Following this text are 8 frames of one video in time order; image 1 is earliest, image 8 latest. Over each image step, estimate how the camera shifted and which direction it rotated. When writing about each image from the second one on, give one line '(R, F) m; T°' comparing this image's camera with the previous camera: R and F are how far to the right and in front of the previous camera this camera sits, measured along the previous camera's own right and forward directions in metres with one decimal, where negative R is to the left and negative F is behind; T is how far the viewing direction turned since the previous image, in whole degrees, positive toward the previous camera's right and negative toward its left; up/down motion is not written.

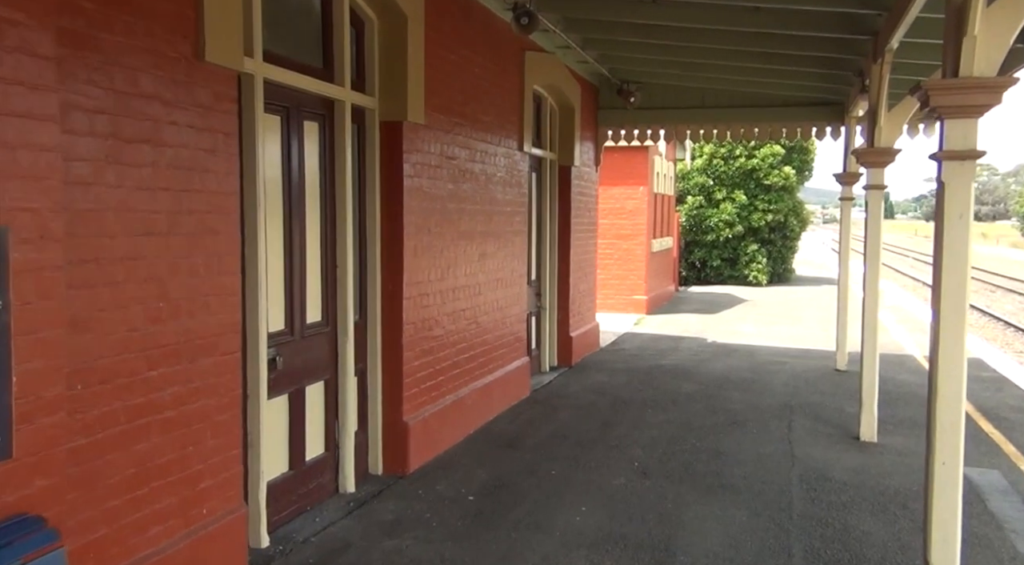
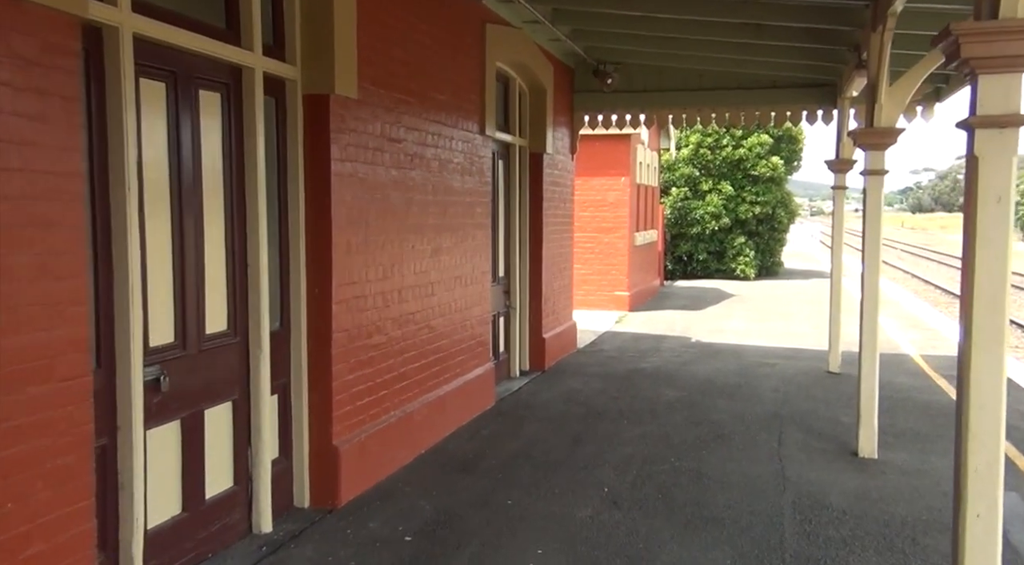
(+0.2, +0.8) m; +1°
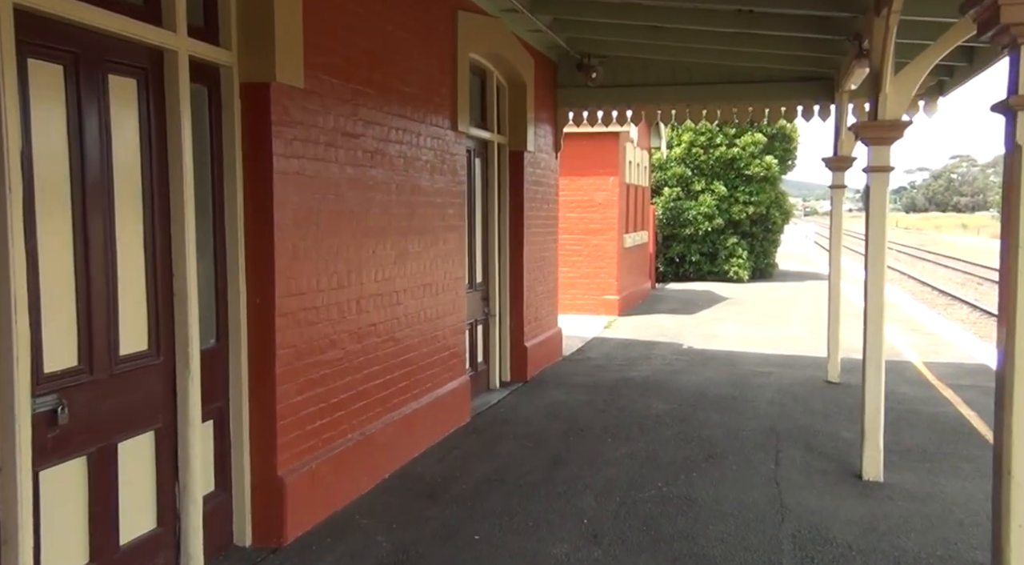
(+0.1, +0.5) m; 0°
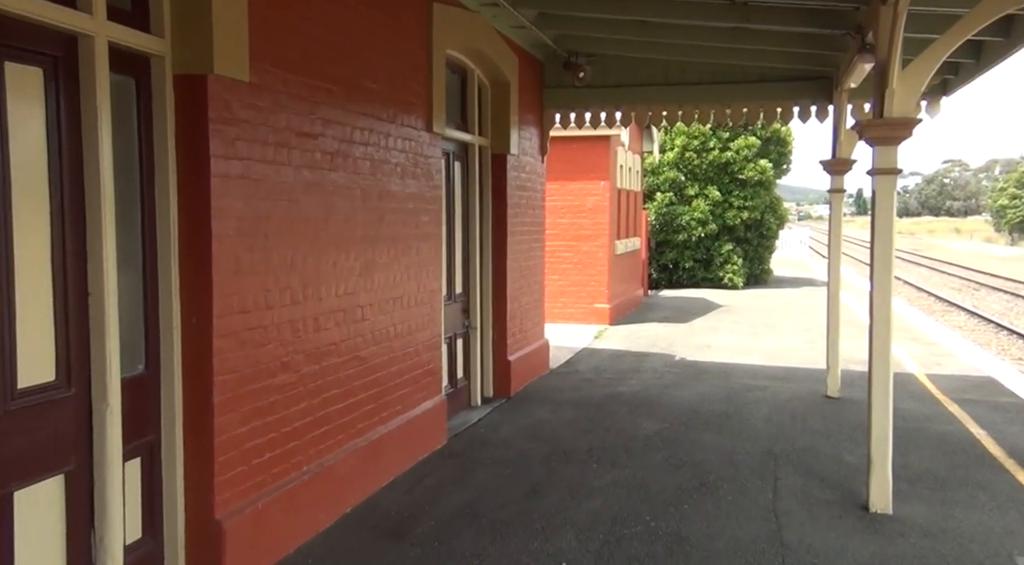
(+0.1, +0.5) m; 0°
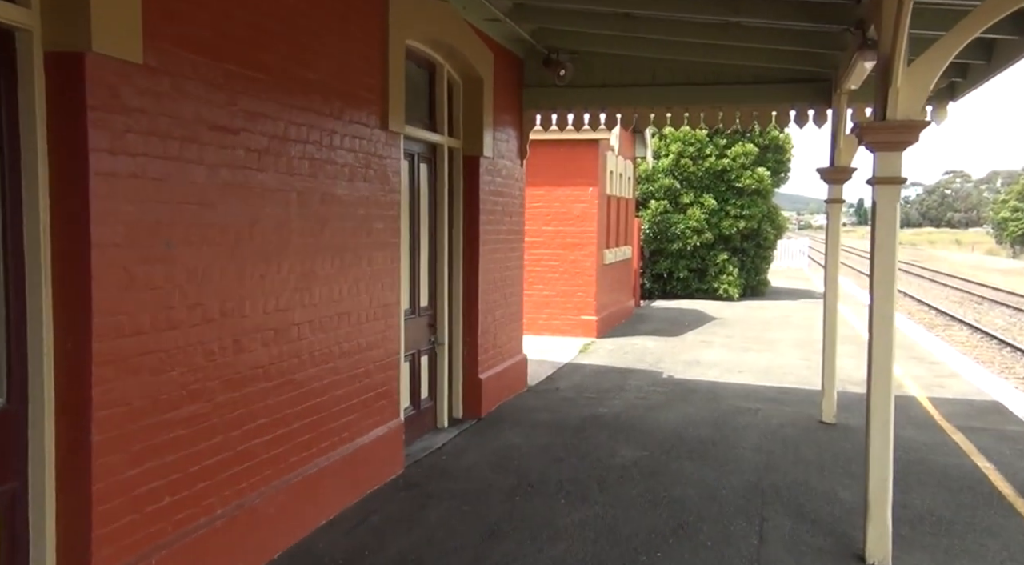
(+0.2, +0.6) m; 0°
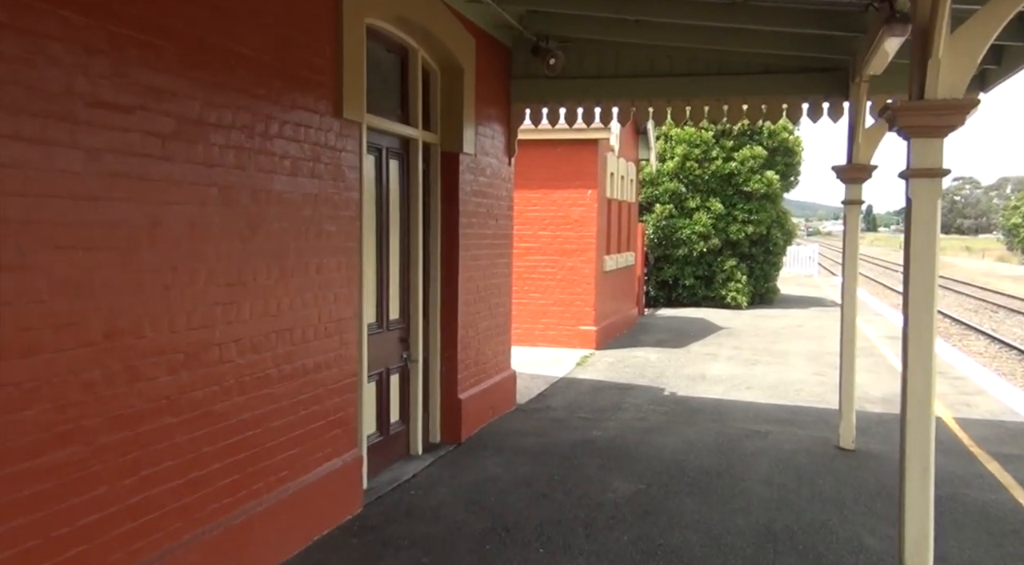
(+0.2, +0.8) m; -1°
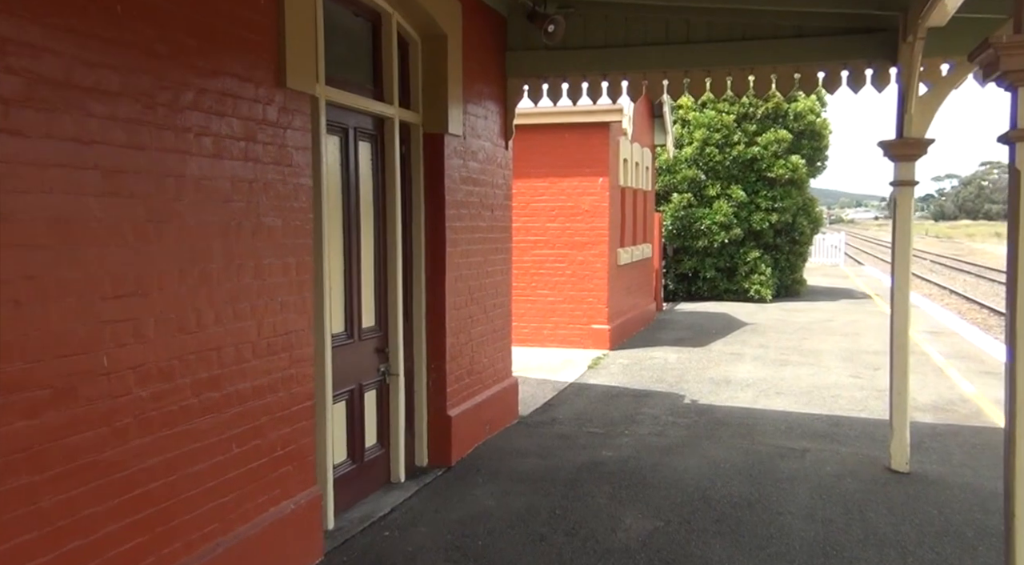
(+0.2, +0.9) m; -1°
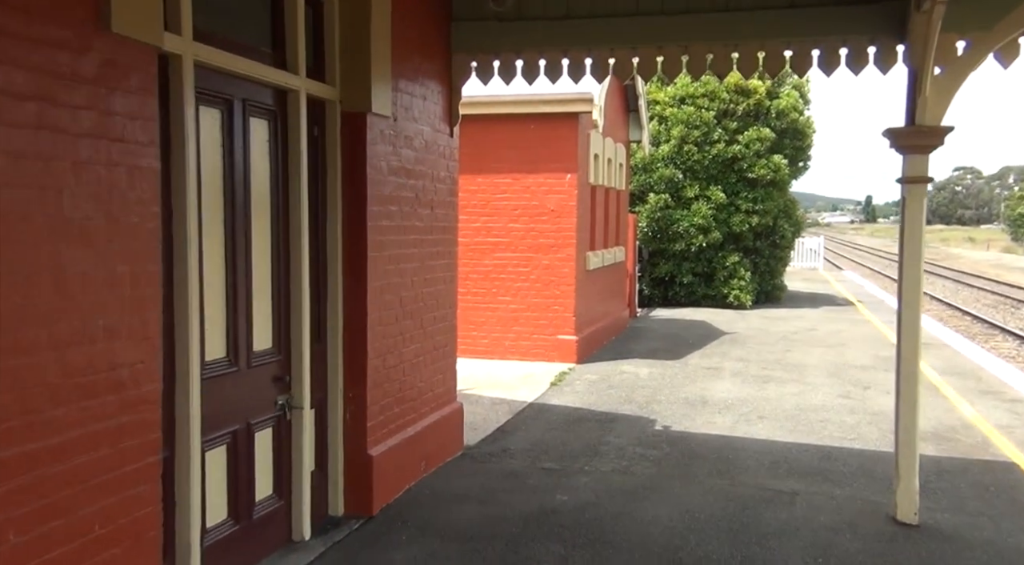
(+0.3, +1.1) m; +1°
